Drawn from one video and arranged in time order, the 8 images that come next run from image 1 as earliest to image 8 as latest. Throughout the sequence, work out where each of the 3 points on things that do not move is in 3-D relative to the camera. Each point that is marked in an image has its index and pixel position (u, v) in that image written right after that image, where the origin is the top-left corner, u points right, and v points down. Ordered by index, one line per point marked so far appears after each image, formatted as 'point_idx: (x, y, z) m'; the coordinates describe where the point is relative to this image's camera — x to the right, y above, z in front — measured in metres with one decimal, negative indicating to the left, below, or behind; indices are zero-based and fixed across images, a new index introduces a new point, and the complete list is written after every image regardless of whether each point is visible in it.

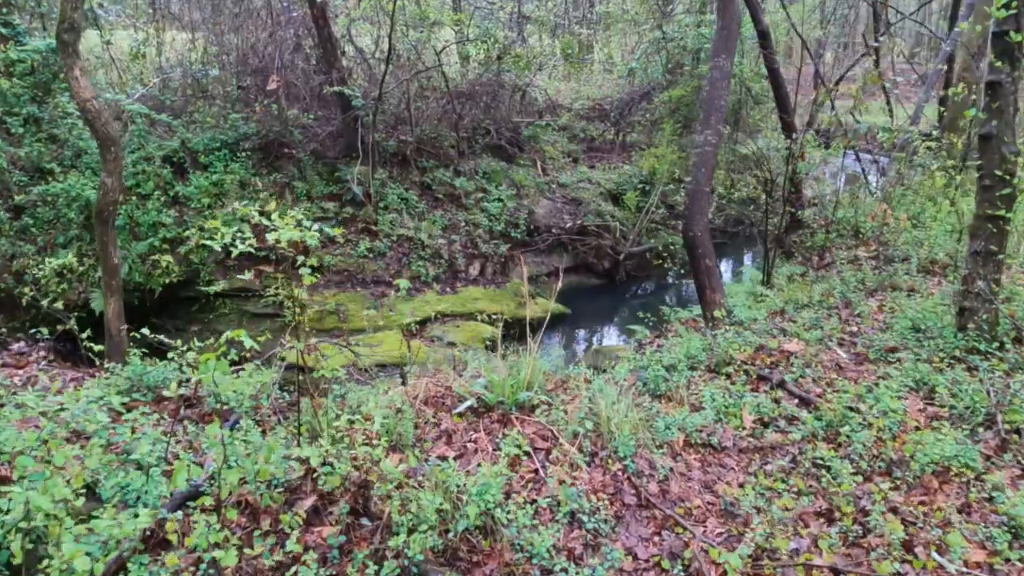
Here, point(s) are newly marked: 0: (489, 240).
0: (-0.4, +0.8, +13.1) m
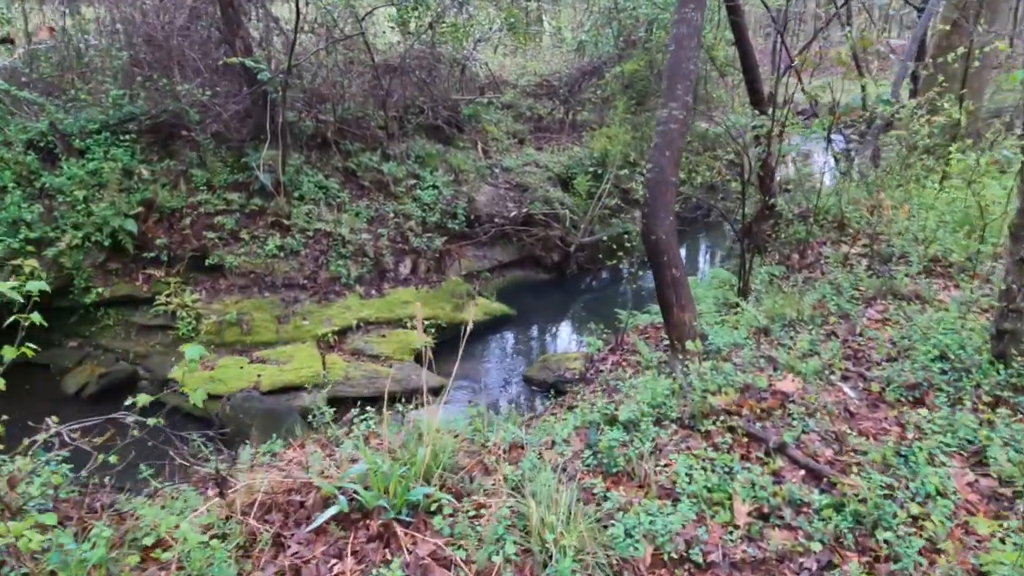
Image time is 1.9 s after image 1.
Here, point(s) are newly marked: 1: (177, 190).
0: (-1.4, +0.8, +11.6) m
1: (-4.6, +1.3, +10.4) m
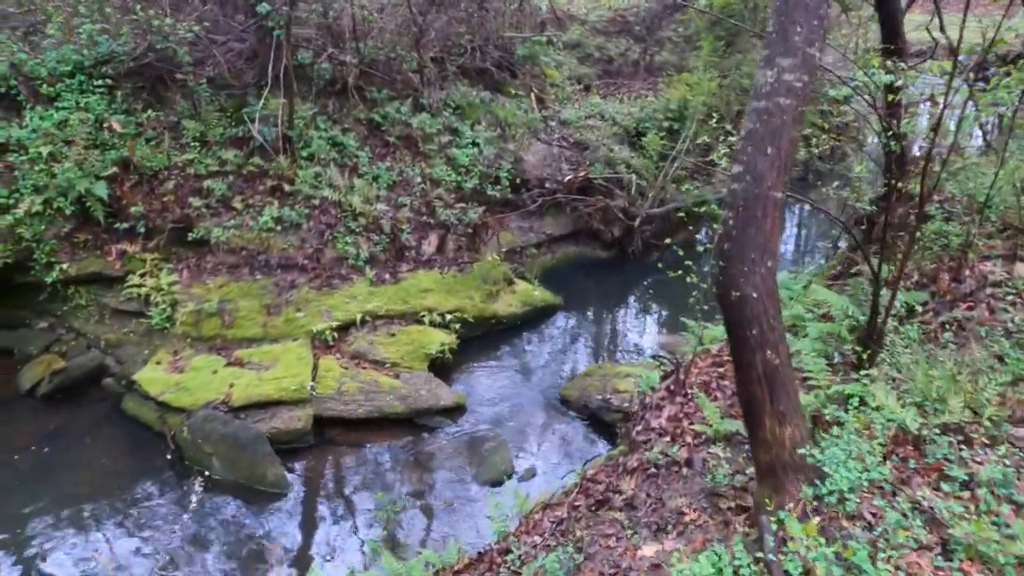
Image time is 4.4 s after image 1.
0: (-0.8, +1.1, +9.7) m
1: (-4.0, +1.6, +8.7) m
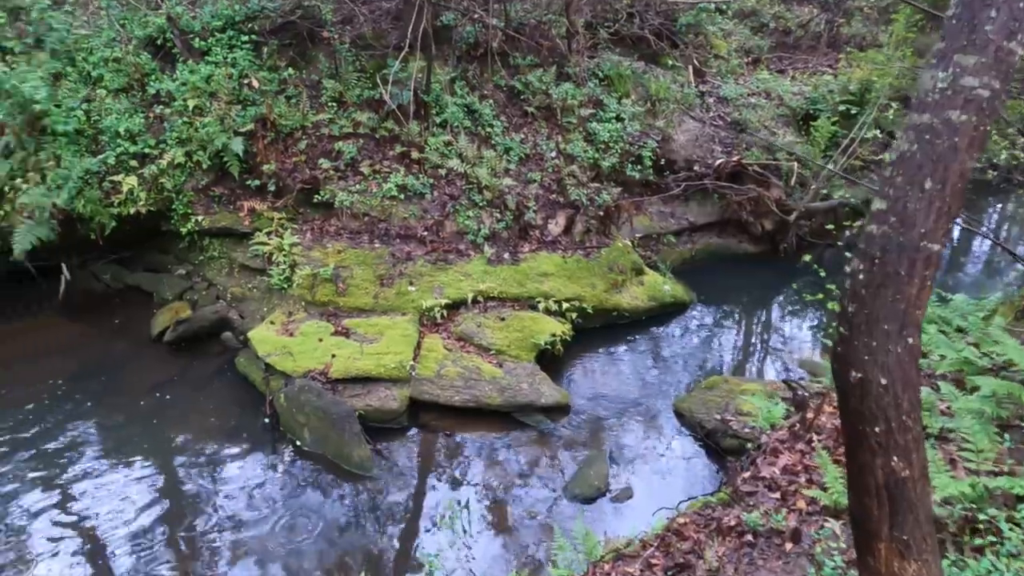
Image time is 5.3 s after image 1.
0: (+0.9, +1.3, +9.1) m
1: (-2.4, +2.1, +8.7) m
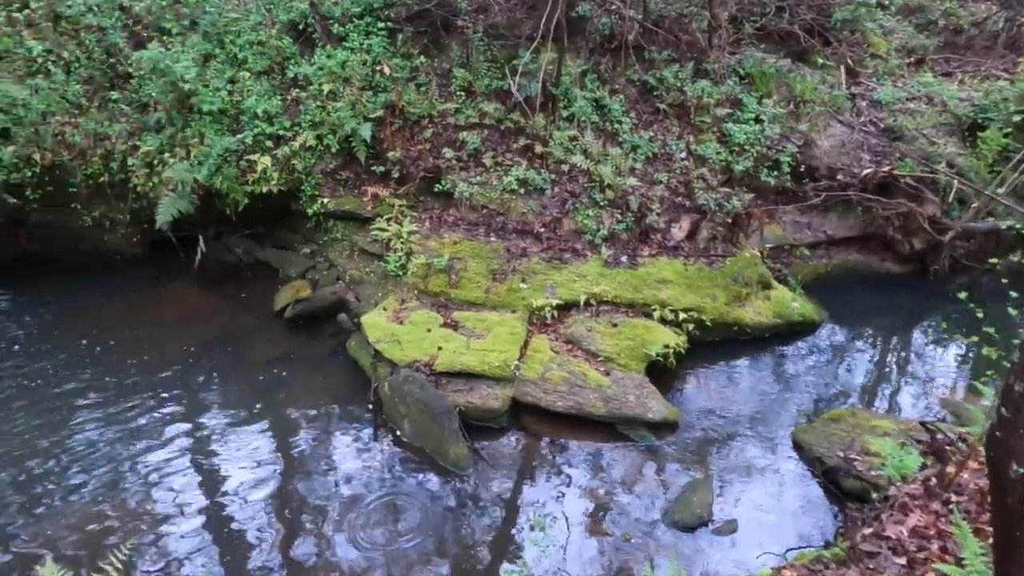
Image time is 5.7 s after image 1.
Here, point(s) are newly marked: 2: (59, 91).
0: (+2.3, +1.2, +8.6) m
1: (-1.0, +2.2, +8.8) m
2: (-5.2, +2.2, +8.7) m
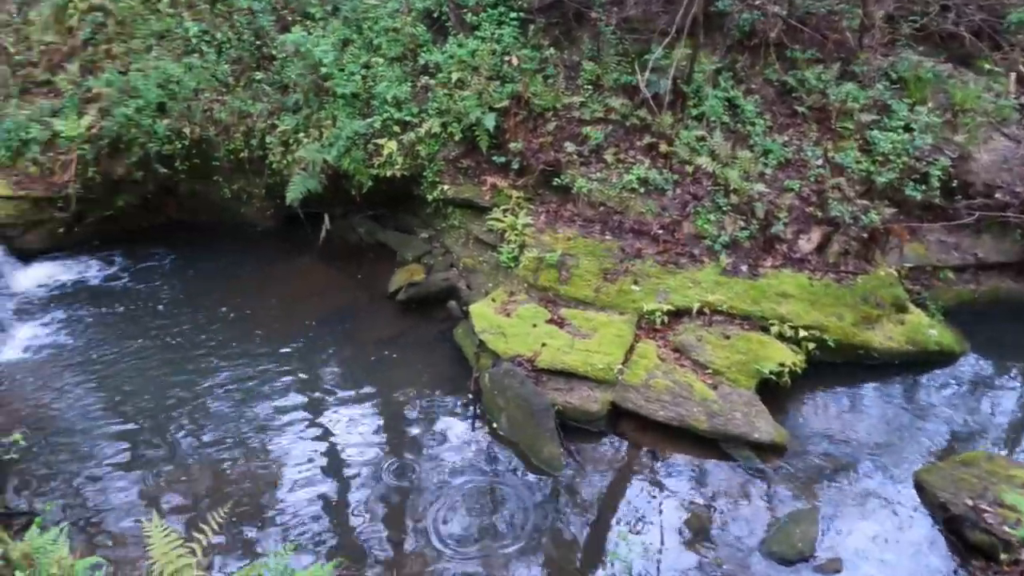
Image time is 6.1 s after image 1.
0: (+3.6, +1.0, +8.0) m
1: (+0.5, +2.3, +8.7) m
2: (-3.7, +2.6, +9.2) m
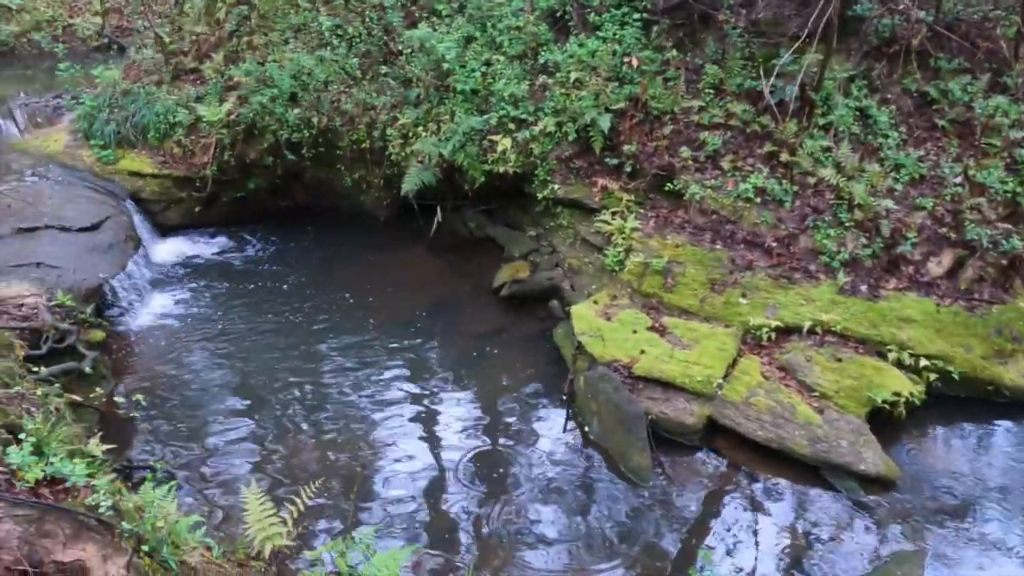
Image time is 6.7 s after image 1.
0: (+4.7, +0.7, +7.4) m
1: (+1.8, +2.2, +8.5) m
2: (-2.2, +2.9, +9.7) m
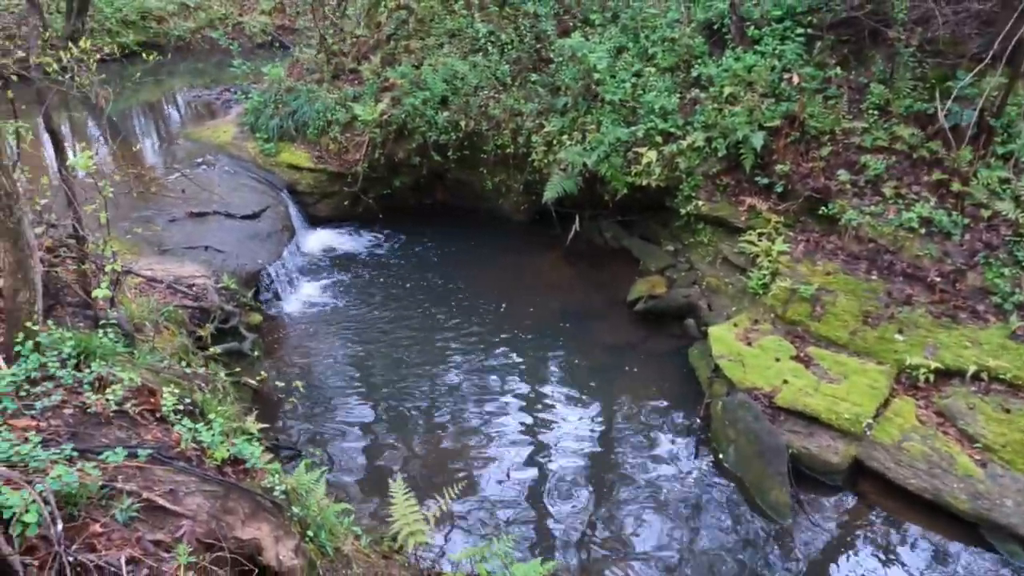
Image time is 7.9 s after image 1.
0: (+6.0, +0.2, +6.6) m
1: (+3.5, +1.9, +8.1) m
2: (-0.3, +2.8, +9.9) m
